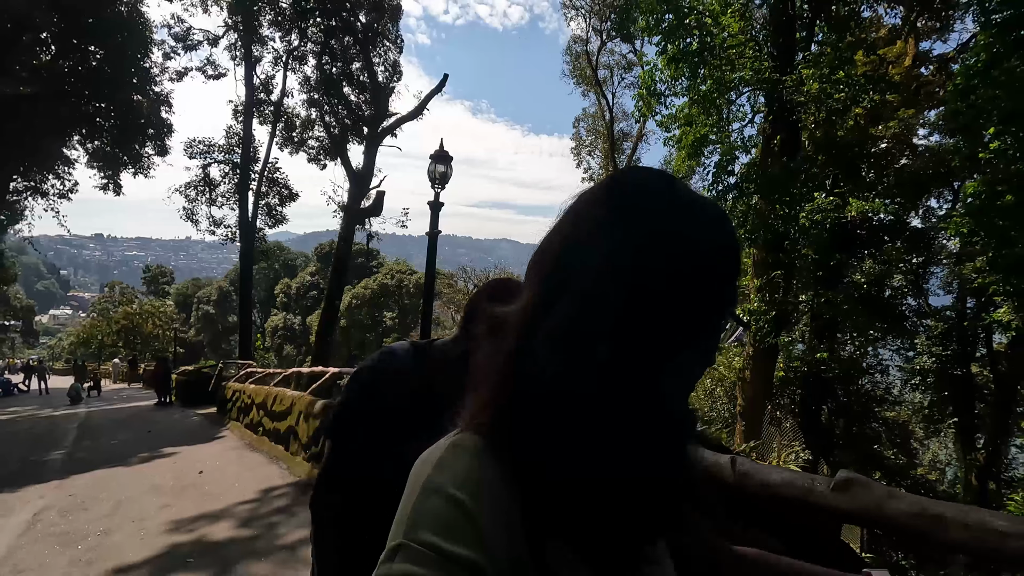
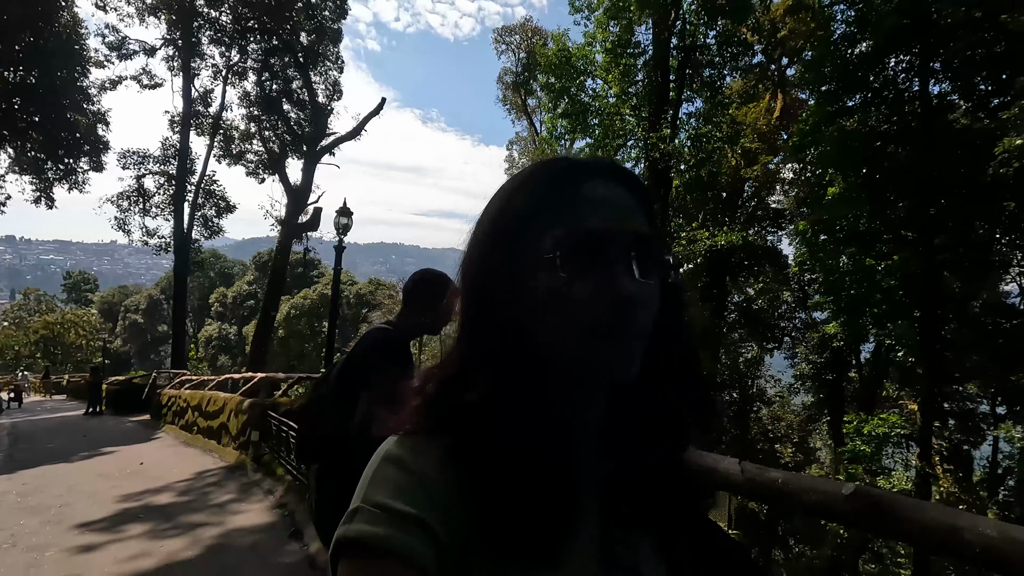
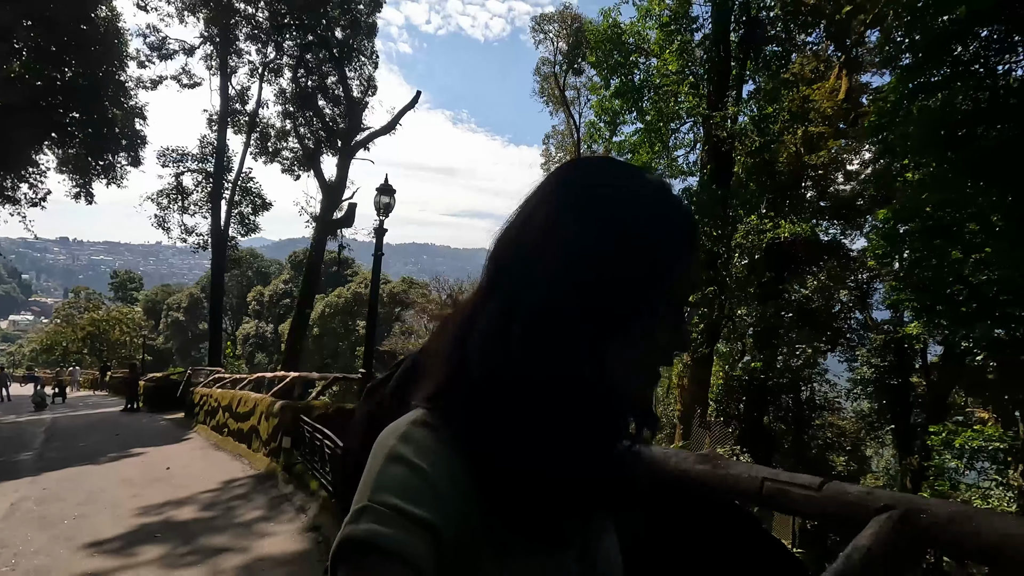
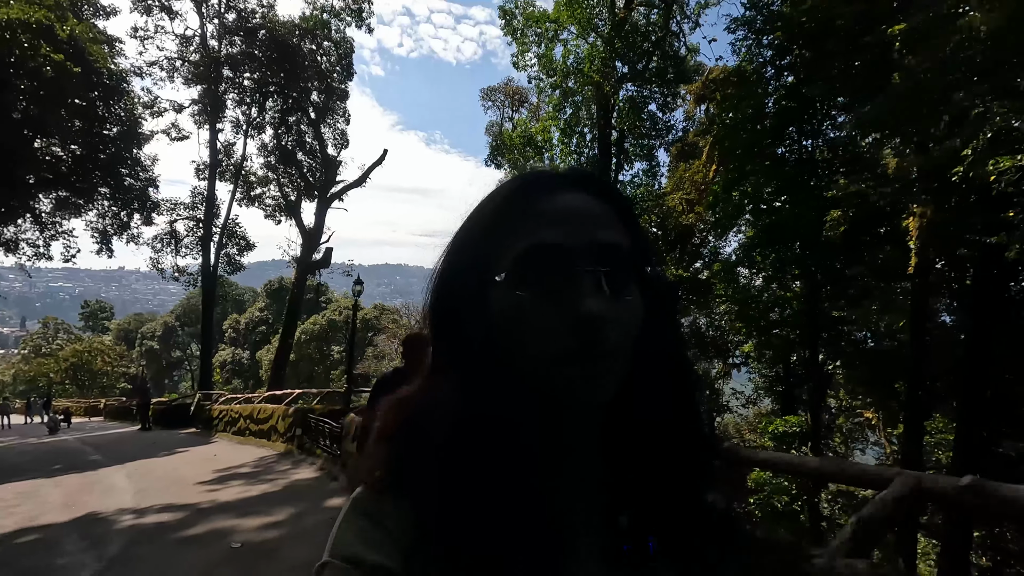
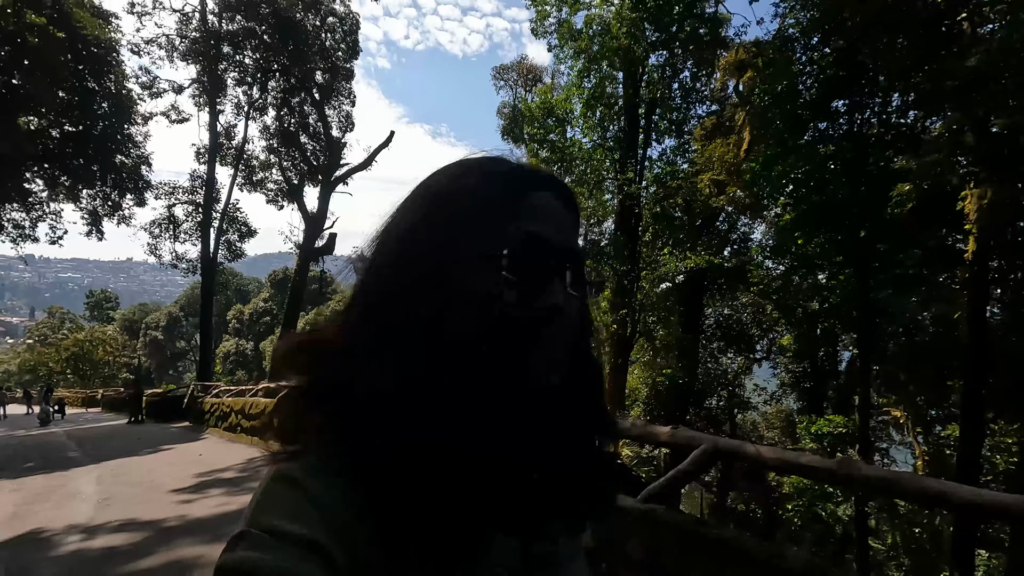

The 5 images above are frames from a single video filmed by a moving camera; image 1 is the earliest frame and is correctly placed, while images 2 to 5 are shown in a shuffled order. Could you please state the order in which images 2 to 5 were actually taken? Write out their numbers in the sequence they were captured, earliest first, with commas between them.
3, 2, 5, 4
